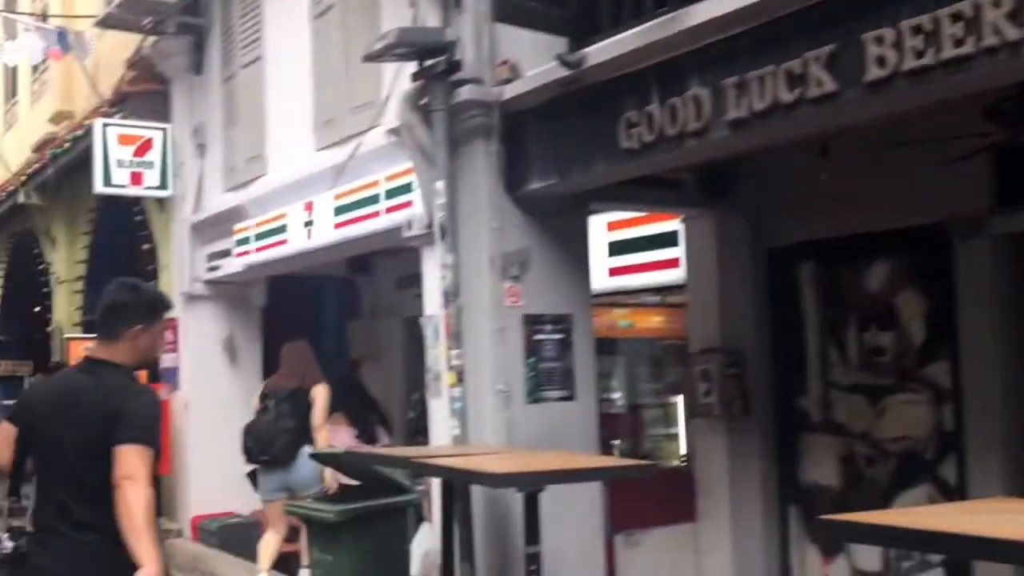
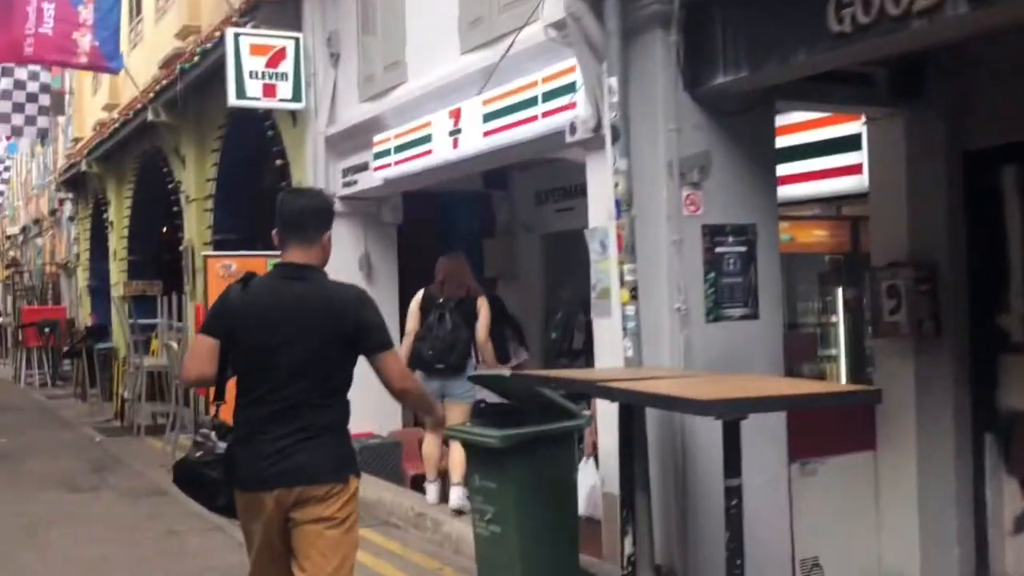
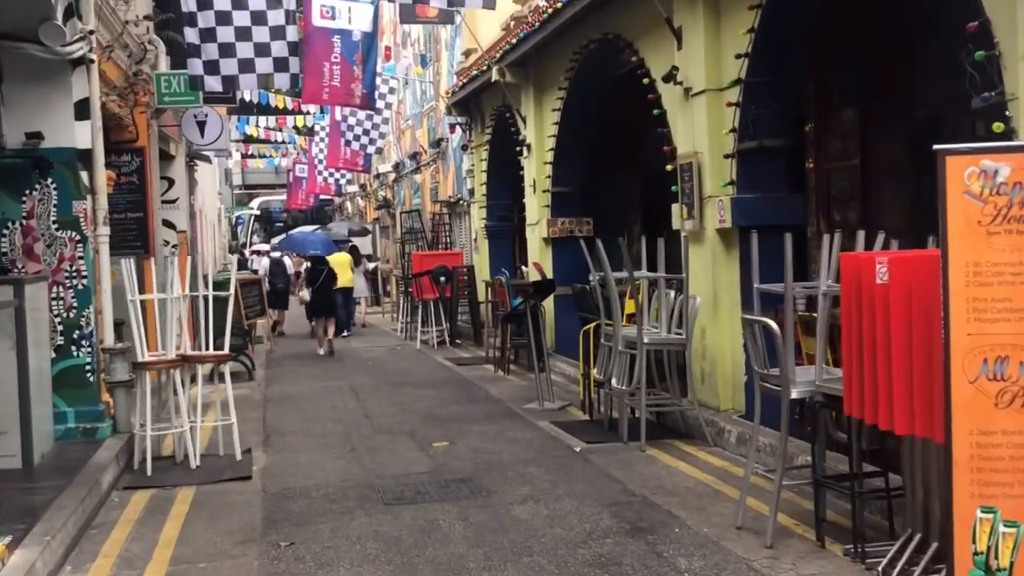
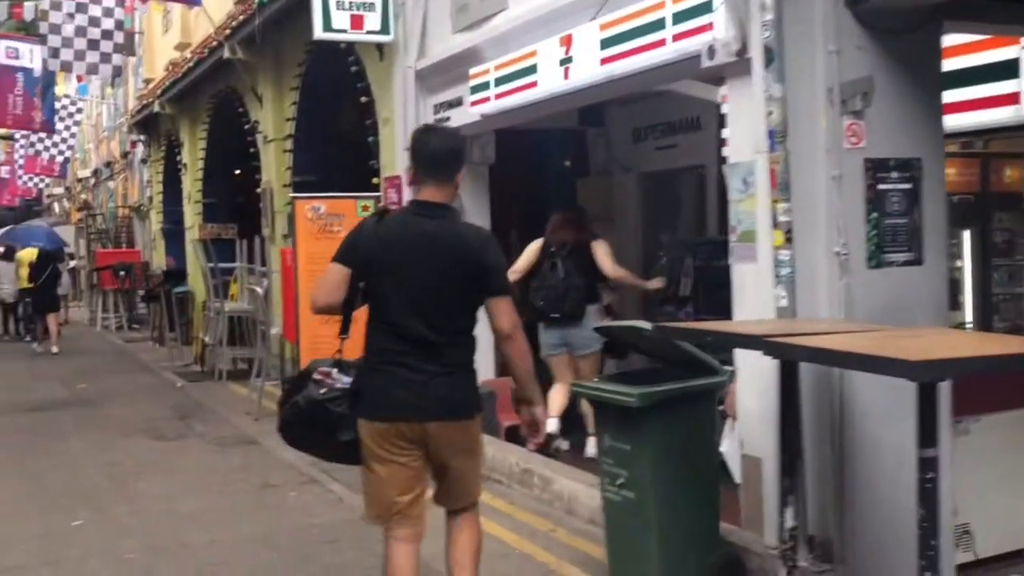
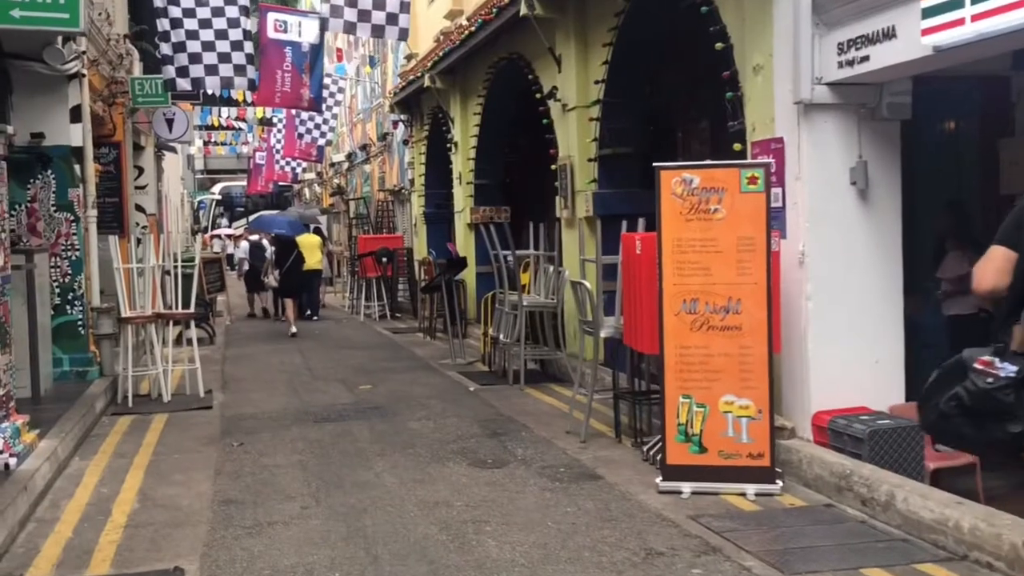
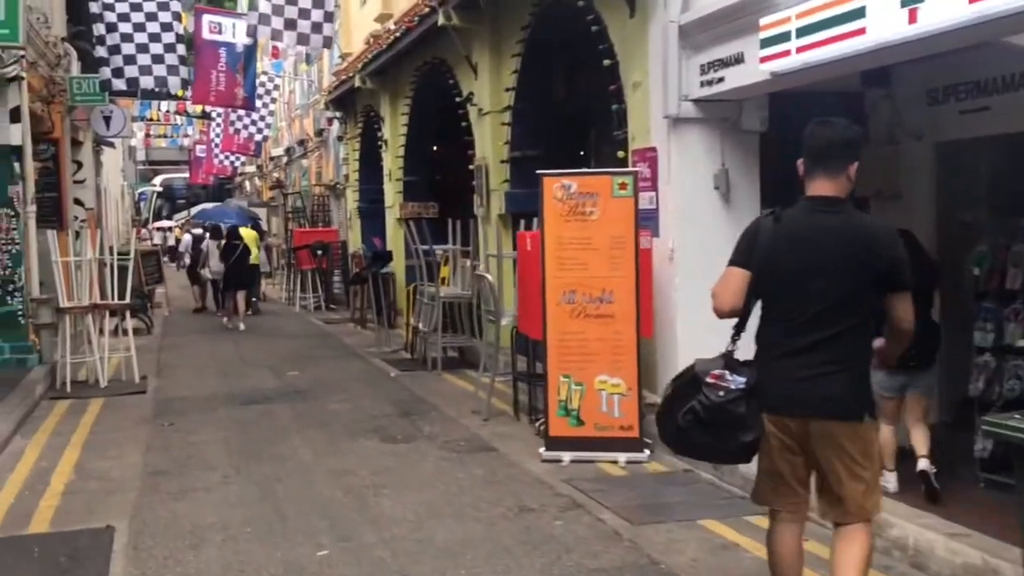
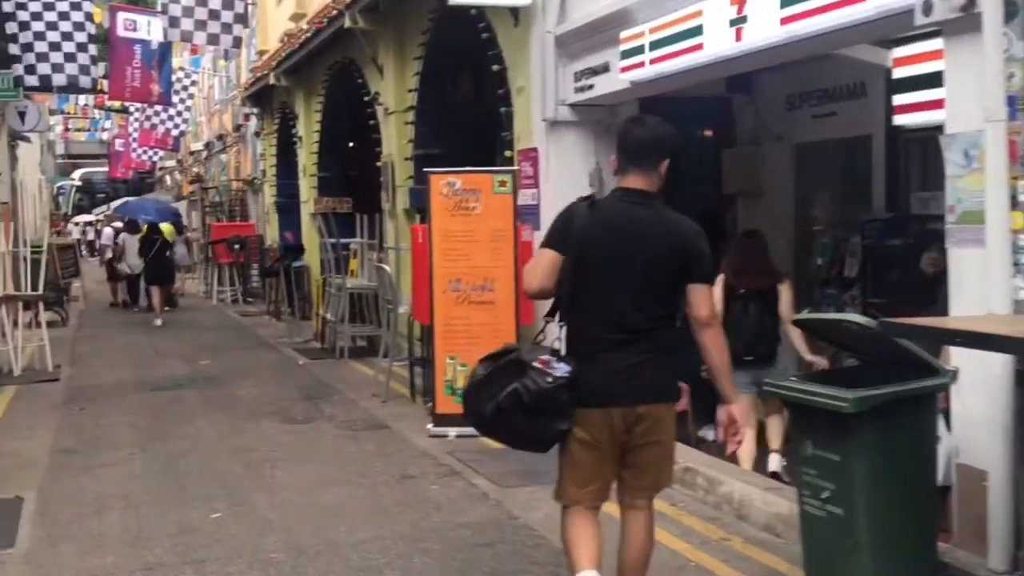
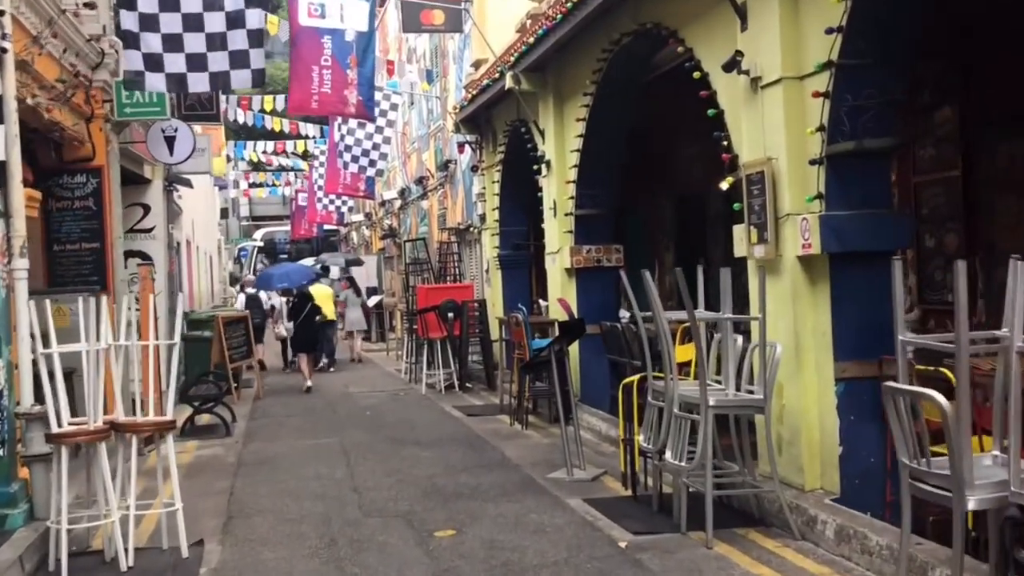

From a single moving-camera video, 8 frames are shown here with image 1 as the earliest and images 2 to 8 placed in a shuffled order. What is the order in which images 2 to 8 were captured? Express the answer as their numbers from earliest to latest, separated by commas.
2, 4, 7, 6, 5, 3, 8
